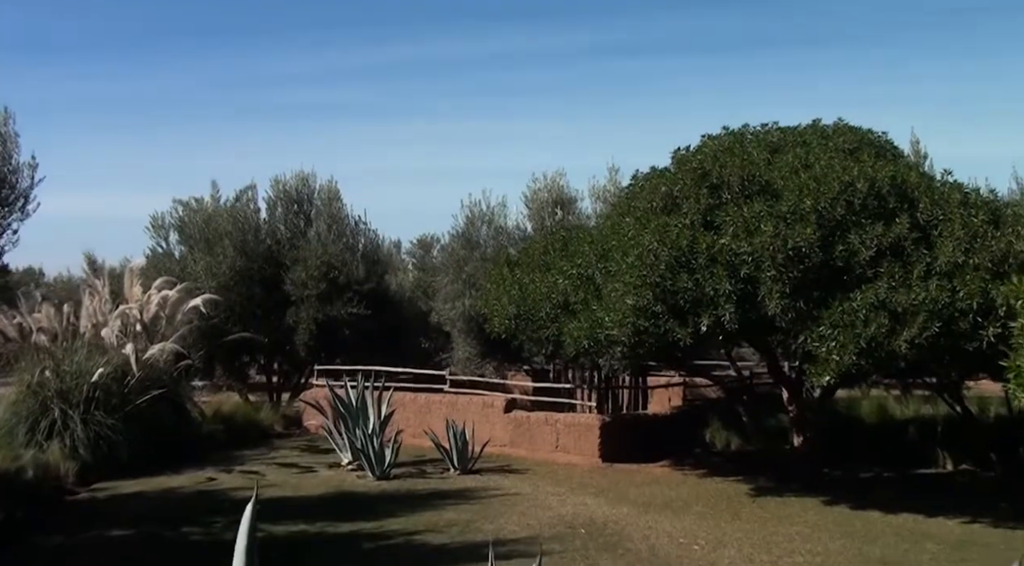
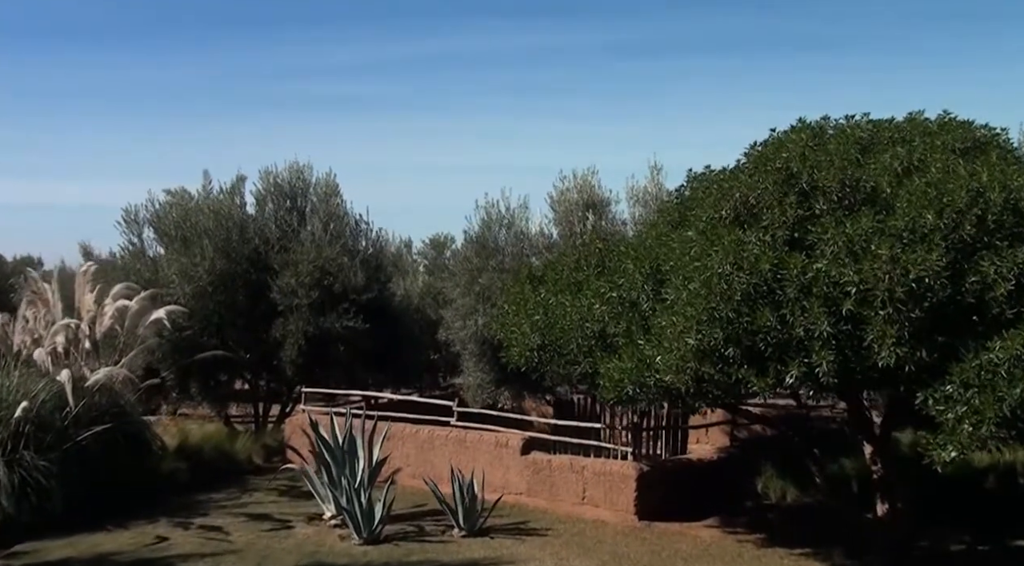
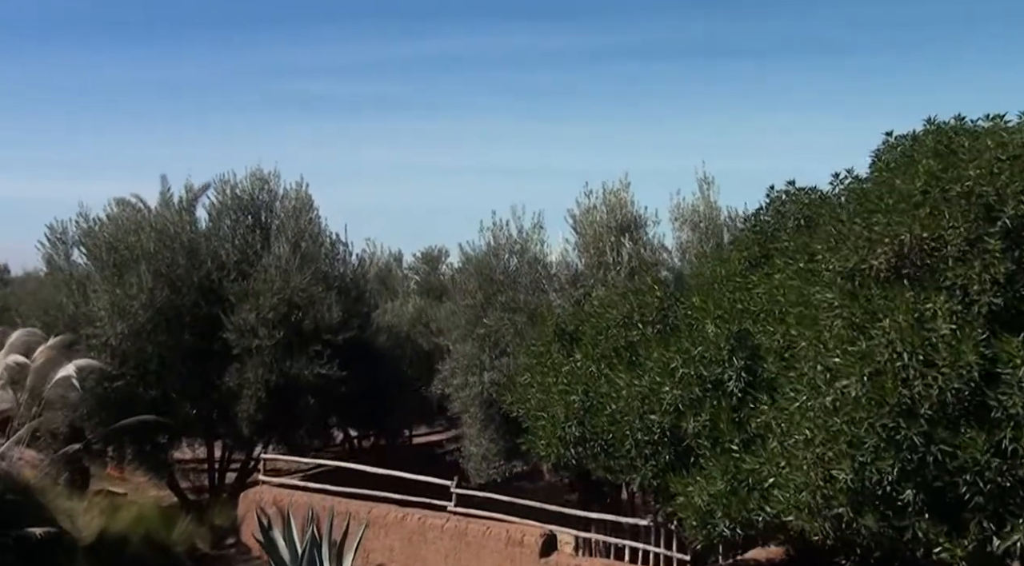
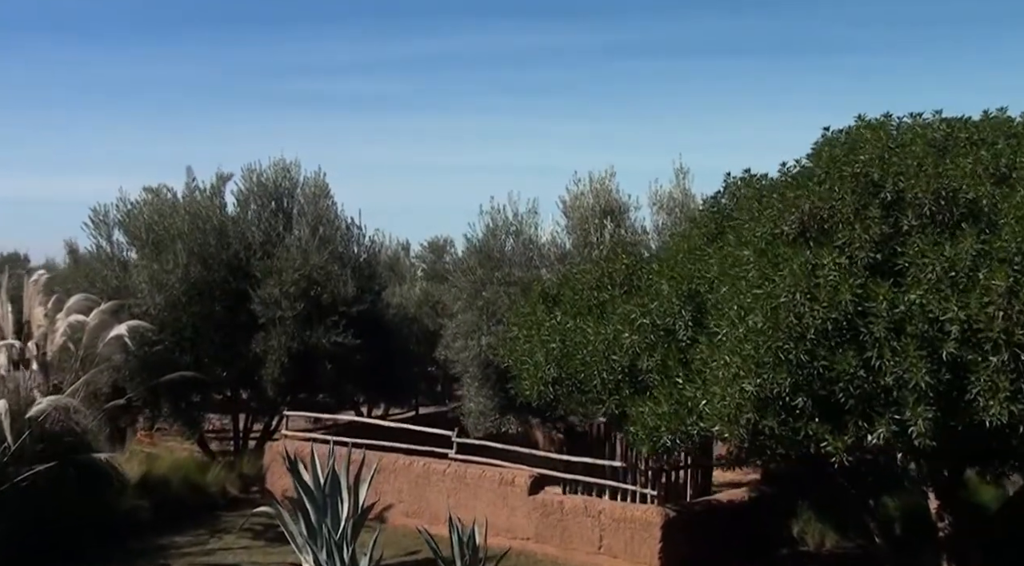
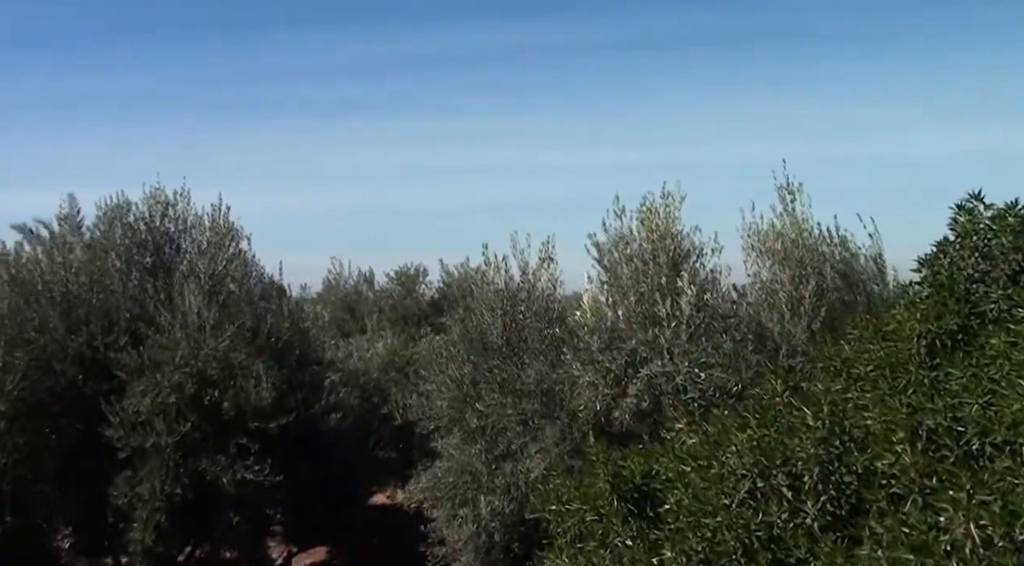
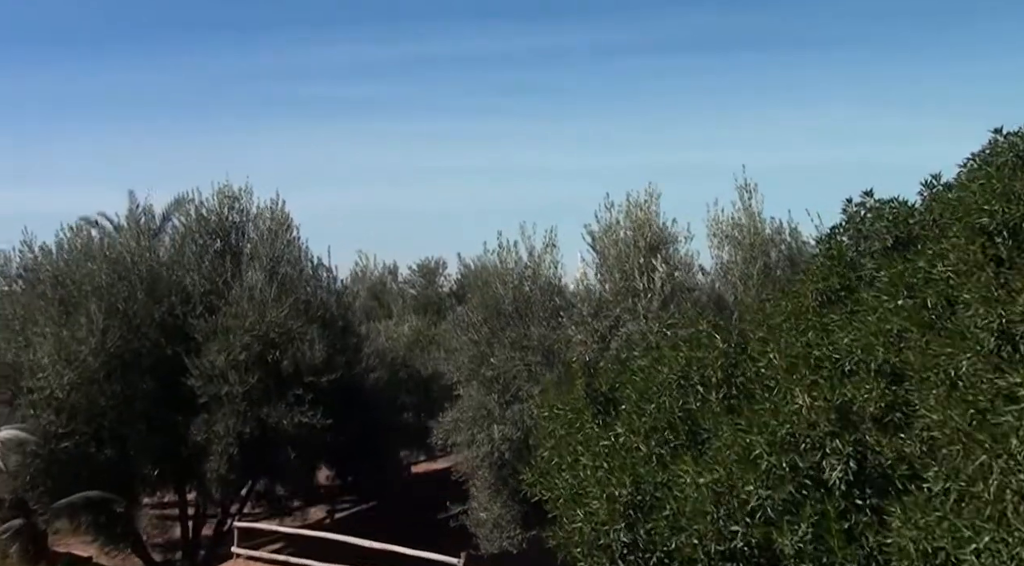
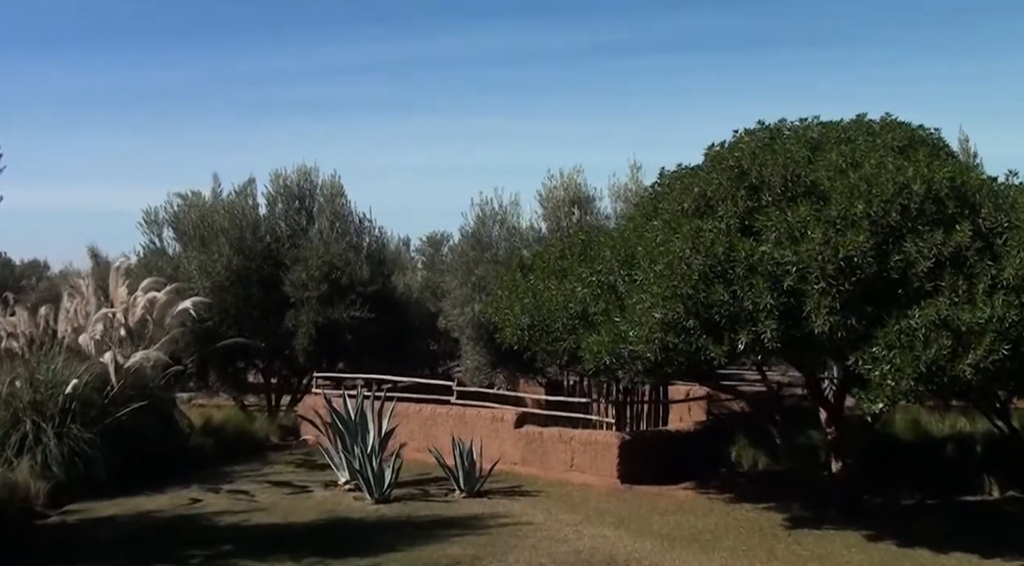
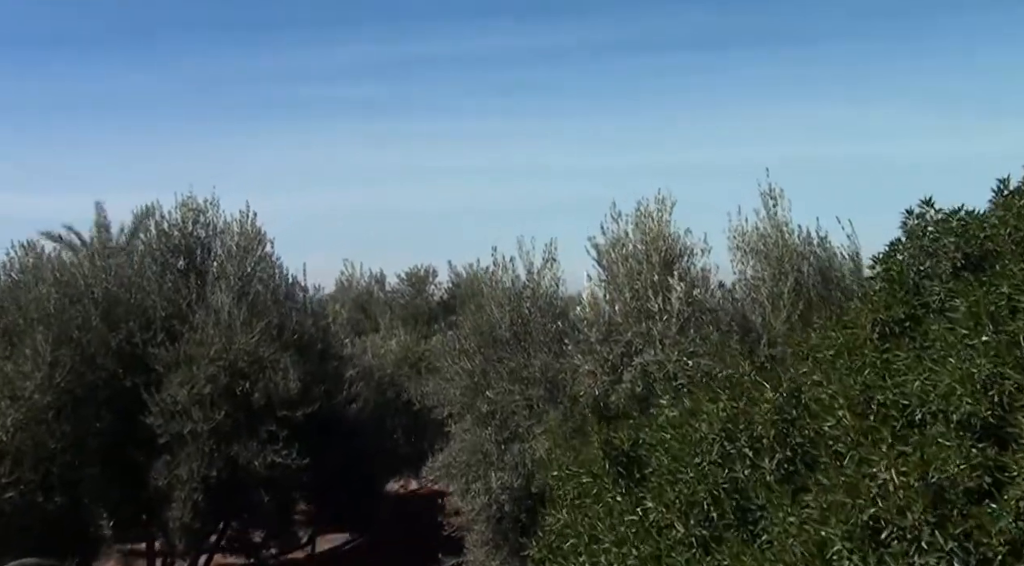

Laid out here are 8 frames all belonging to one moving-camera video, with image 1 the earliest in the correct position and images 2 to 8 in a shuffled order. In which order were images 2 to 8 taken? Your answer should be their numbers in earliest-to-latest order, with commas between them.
7, 2, 4, 3, 6, 8, 5
